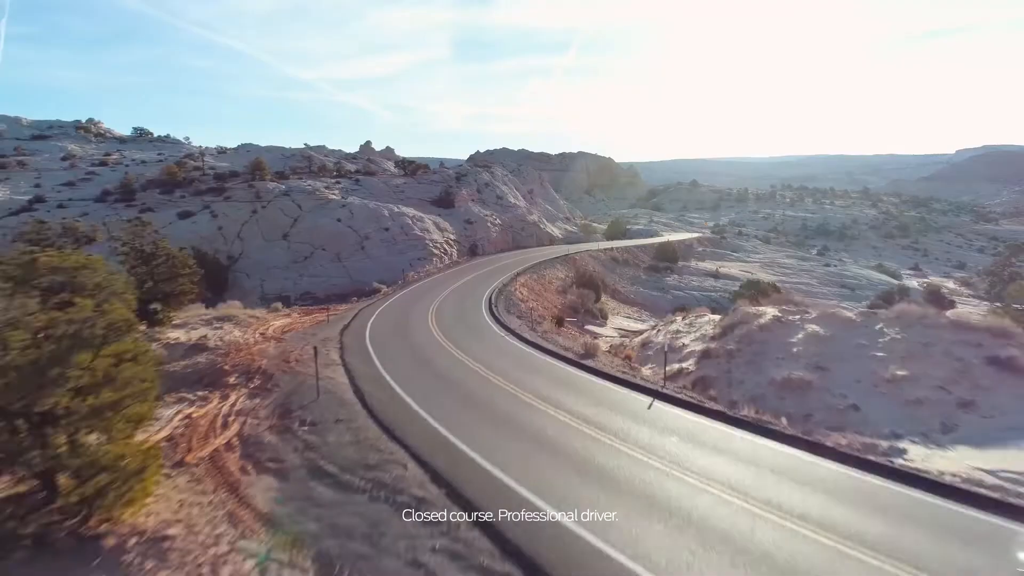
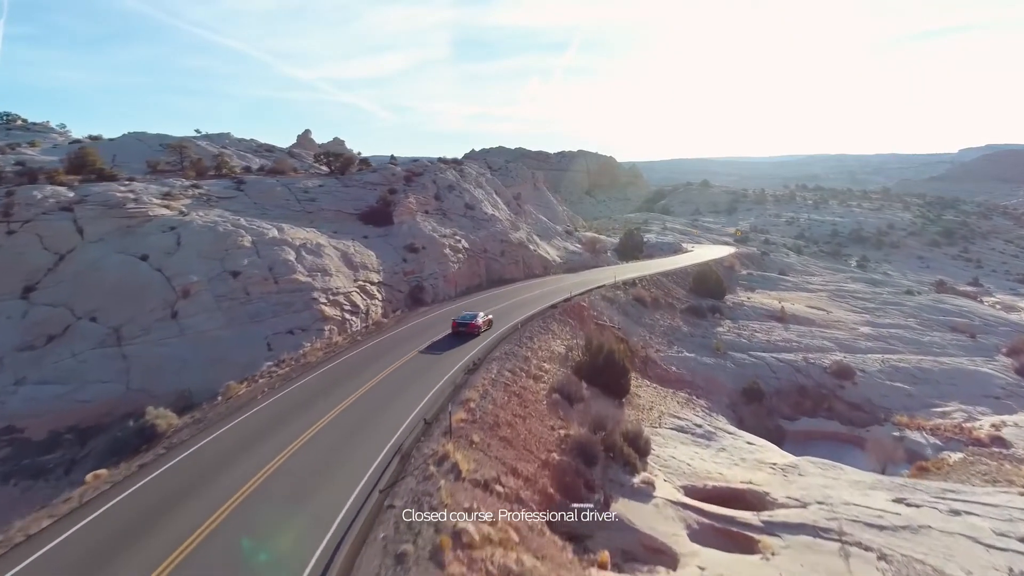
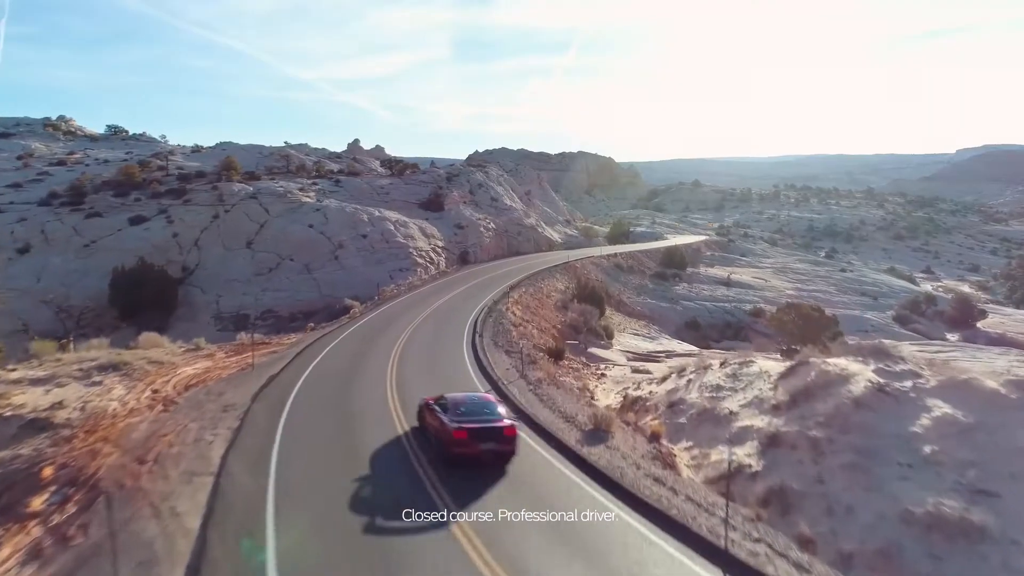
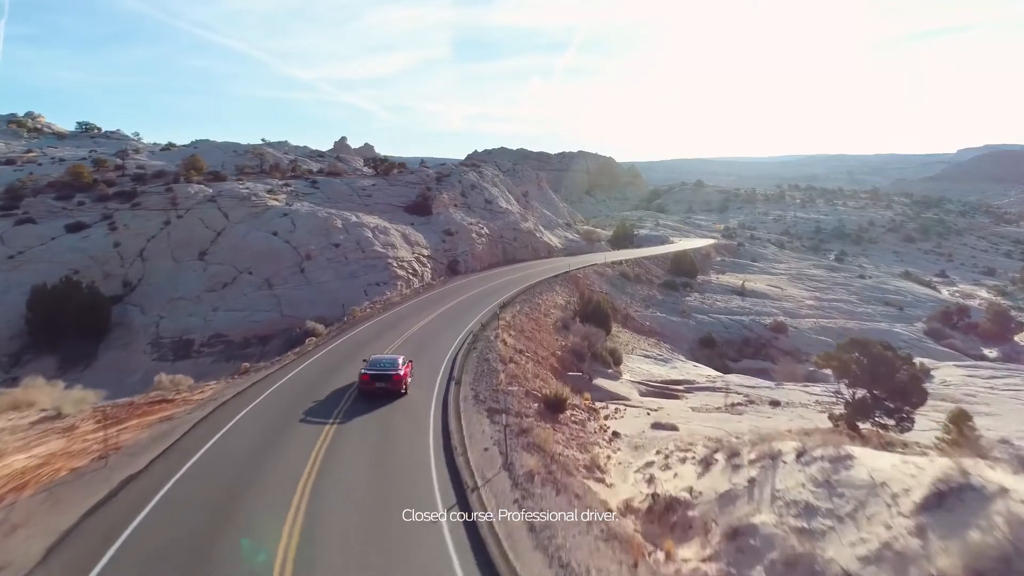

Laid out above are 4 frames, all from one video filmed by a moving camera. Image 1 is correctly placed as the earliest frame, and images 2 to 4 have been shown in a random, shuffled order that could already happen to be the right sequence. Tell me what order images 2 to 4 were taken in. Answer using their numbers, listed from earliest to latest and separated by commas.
3, 4, 2
